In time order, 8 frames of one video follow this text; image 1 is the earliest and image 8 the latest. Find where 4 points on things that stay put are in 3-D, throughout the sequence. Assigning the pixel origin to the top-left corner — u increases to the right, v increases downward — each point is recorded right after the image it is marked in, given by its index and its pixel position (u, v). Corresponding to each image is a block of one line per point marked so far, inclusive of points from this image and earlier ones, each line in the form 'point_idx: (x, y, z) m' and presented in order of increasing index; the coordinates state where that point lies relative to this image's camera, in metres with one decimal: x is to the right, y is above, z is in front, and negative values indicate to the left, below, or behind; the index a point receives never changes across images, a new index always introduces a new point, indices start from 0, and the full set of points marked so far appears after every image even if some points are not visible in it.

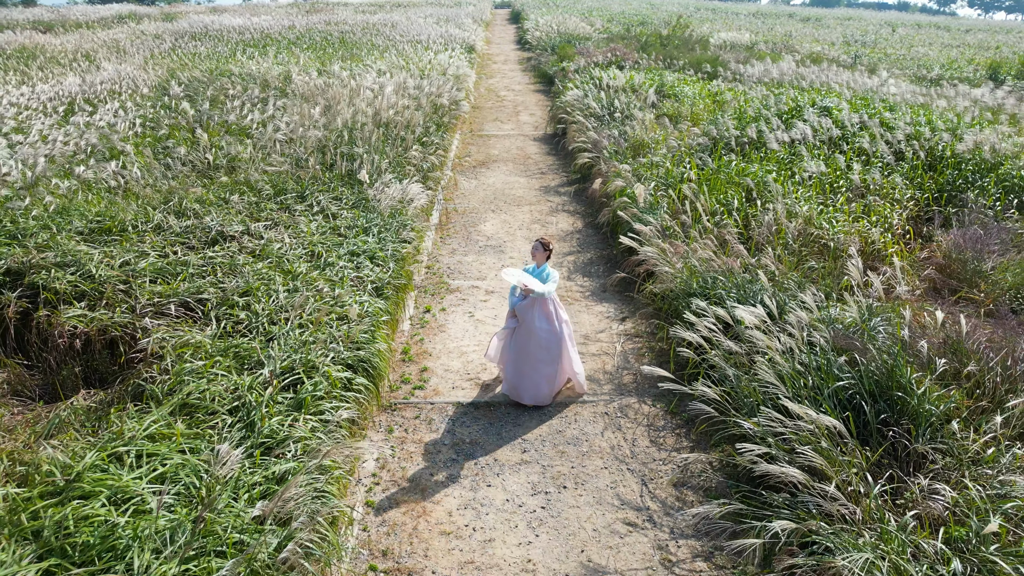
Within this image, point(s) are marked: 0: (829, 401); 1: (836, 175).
0: (+1.1, -0.4, +2.9) m
1: (+2.1, +0.7, +5.3) m
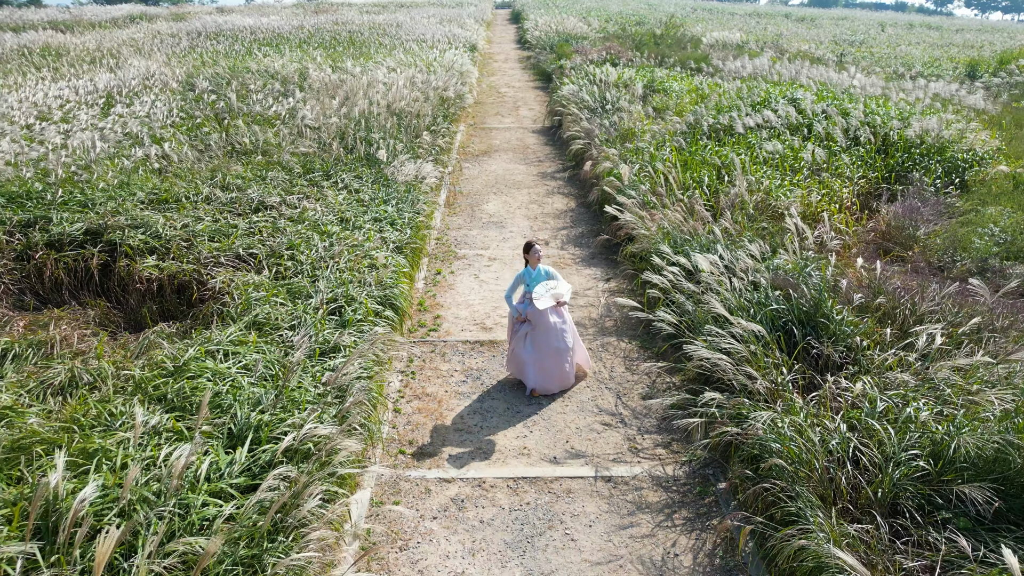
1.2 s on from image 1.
0: (+1.1, -0.1, +3.6) m
1: (+2.1, +1.0, +6.0) m
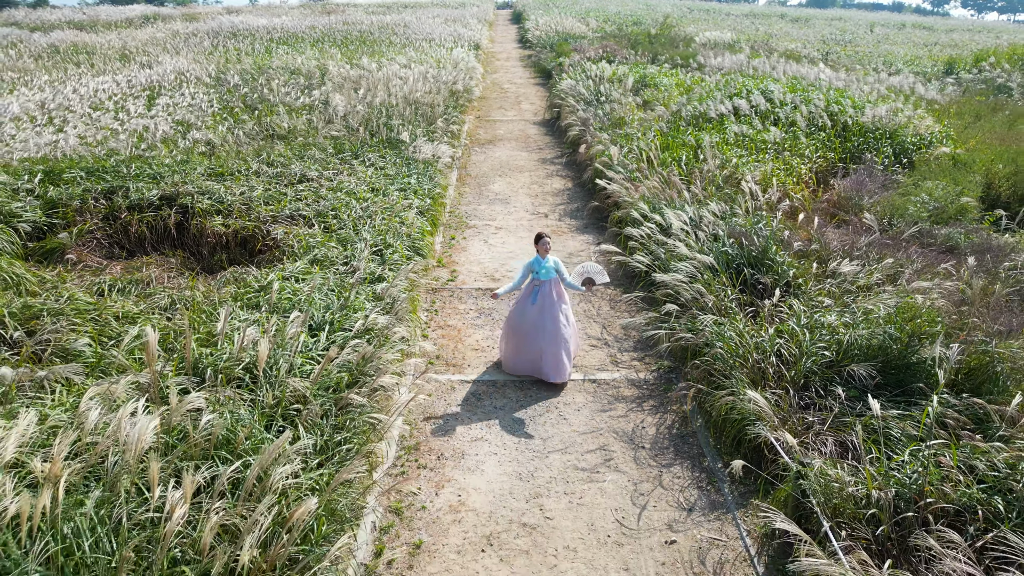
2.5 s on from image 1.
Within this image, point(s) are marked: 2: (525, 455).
0: (+1.2, +0.2, +4.5) m
1: (+2.2, +1.3, +6.9) m
2: (+0.1, -0.7, +3.5) m
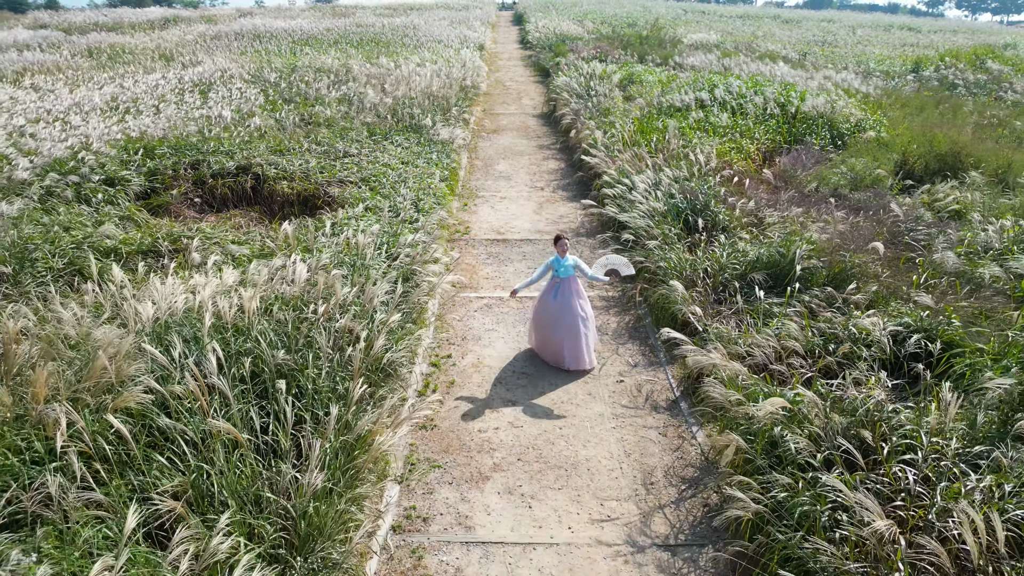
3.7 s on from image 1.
0: (+1.2, +0.6, +6.0) m
1: (+2.2, +1.7, +8.4) m
2: (+0.1, -0.3, +5.0) m
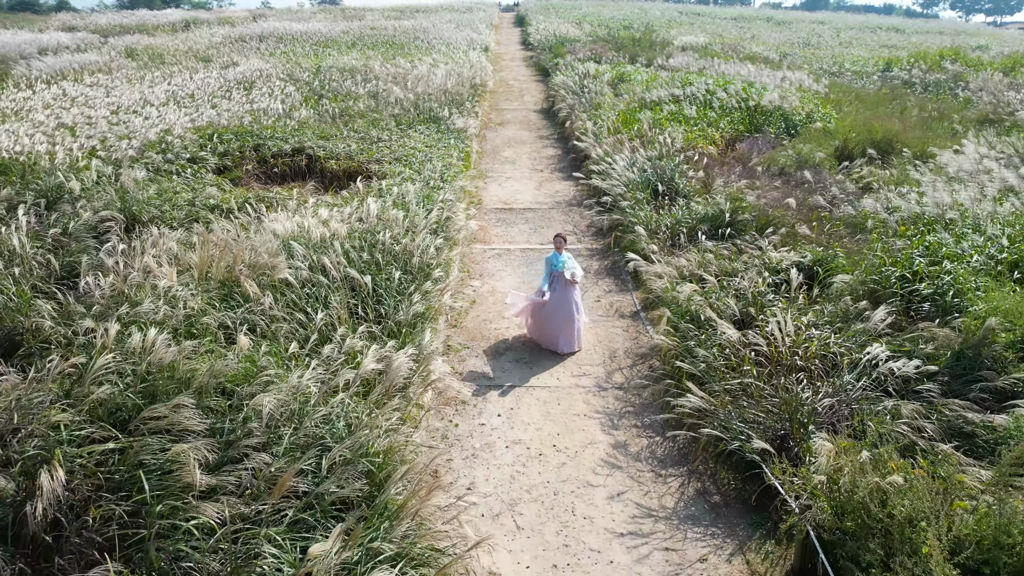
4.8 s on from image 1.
0: (+1.2, +1.0, +7.6) m
1: (+2.2, +2.1, +9.9) m
2: (+0.1, +0.2, +6.5) m
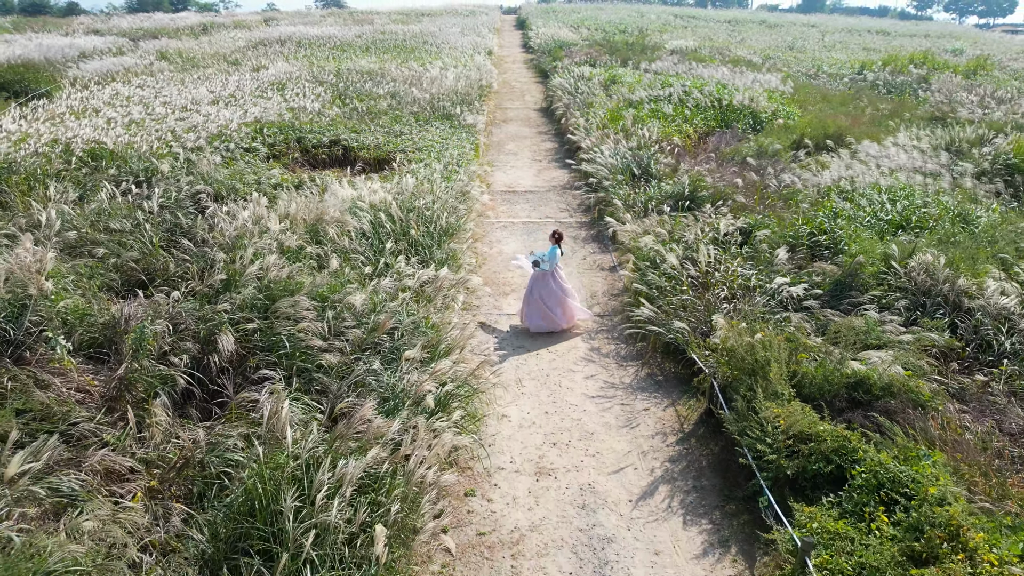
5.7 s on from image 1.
0: (+1.3, +1.4, +9.1) m
1: (+2.3, +2.5, +11.5) m
2: (+0.2, +0.5, +8.1) m
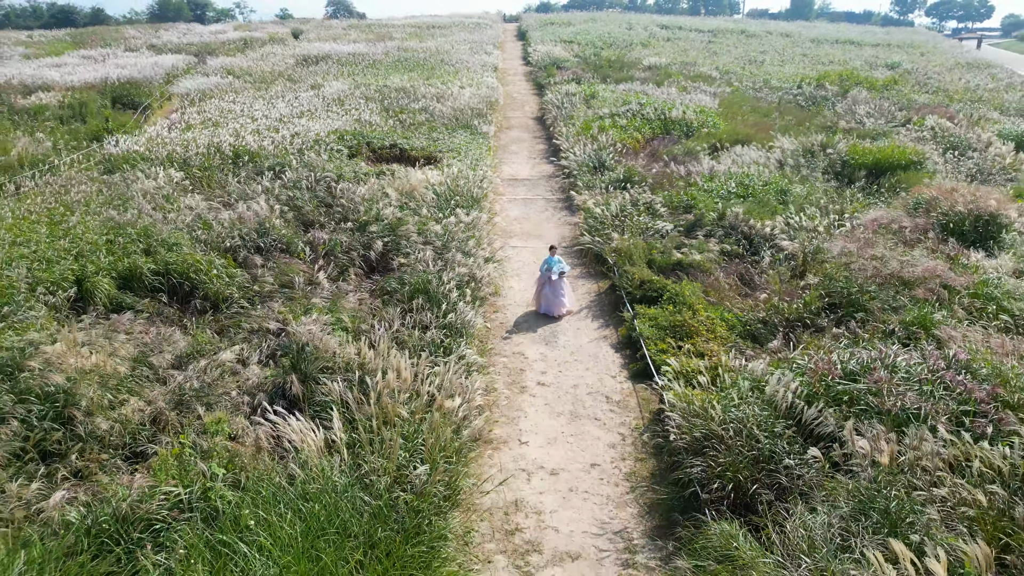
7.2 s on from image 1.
0: (+1.3, +2.2, +13.9) m
1: (+2.3, +3.3, +16.2) m
2: (+0.2, +1.3, +12.9) m
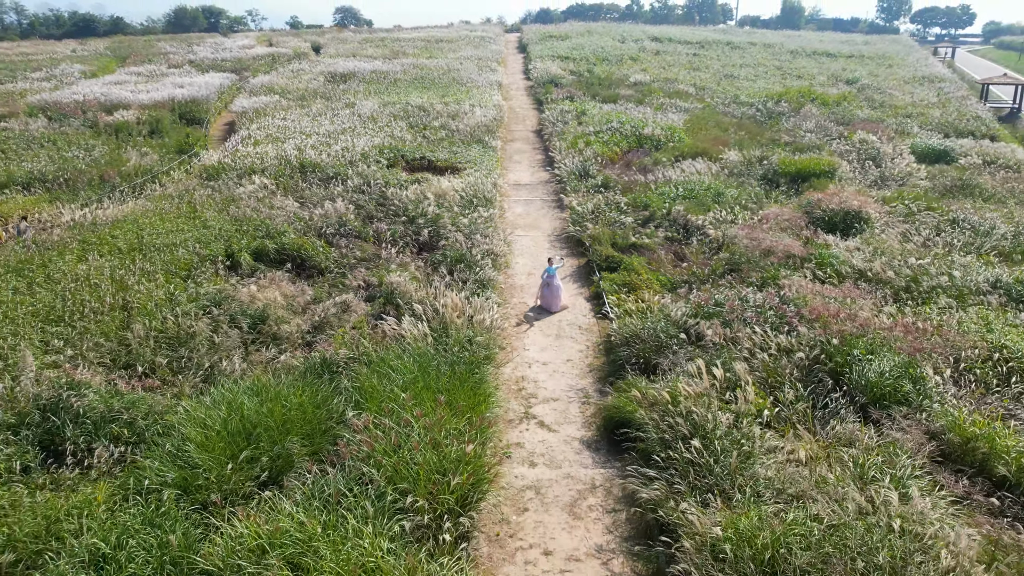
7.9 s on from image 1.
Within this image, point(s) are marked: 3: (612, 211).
0: (+1.4, +2.6, +17.9) m
1: (+2.4, +3.7, +20.2) m
2: (+0.3, +1.8, +16.9) m
3: (+1.8, +1.4, +14.8) m
